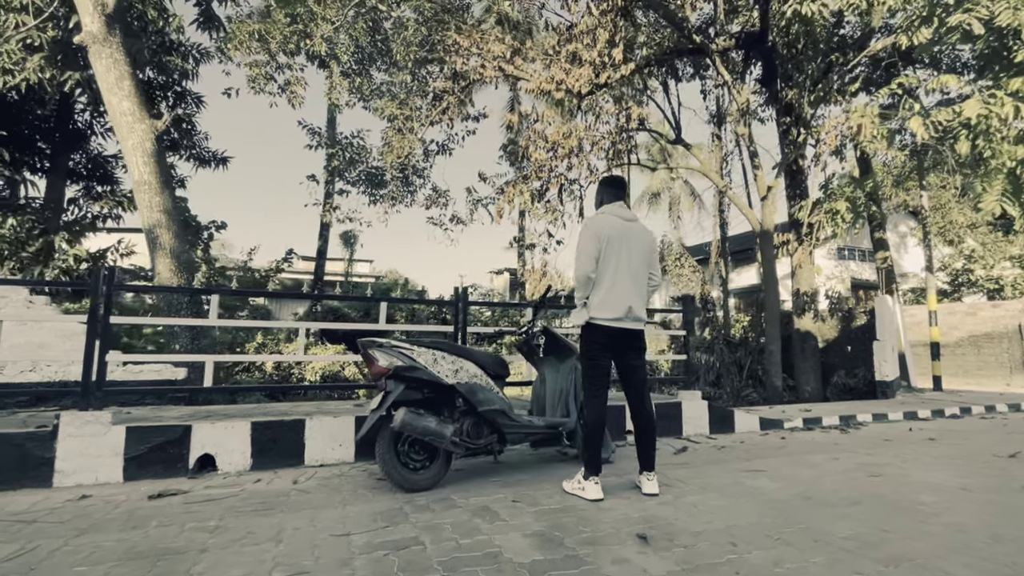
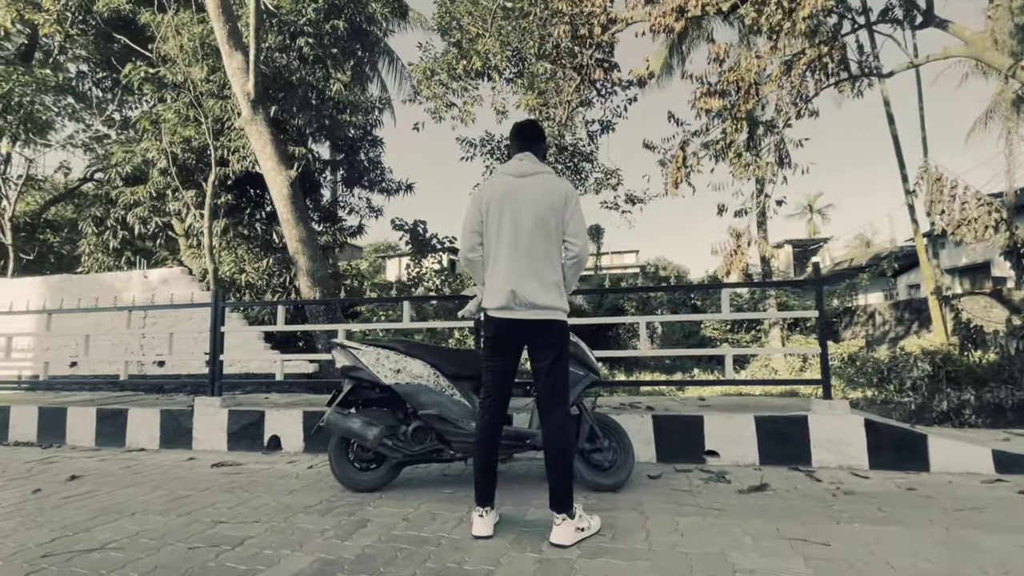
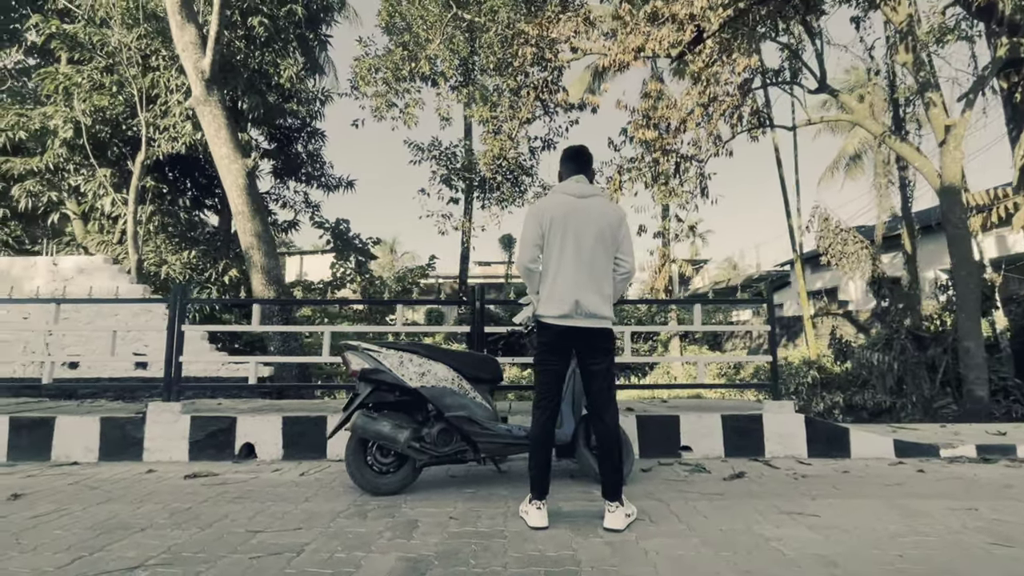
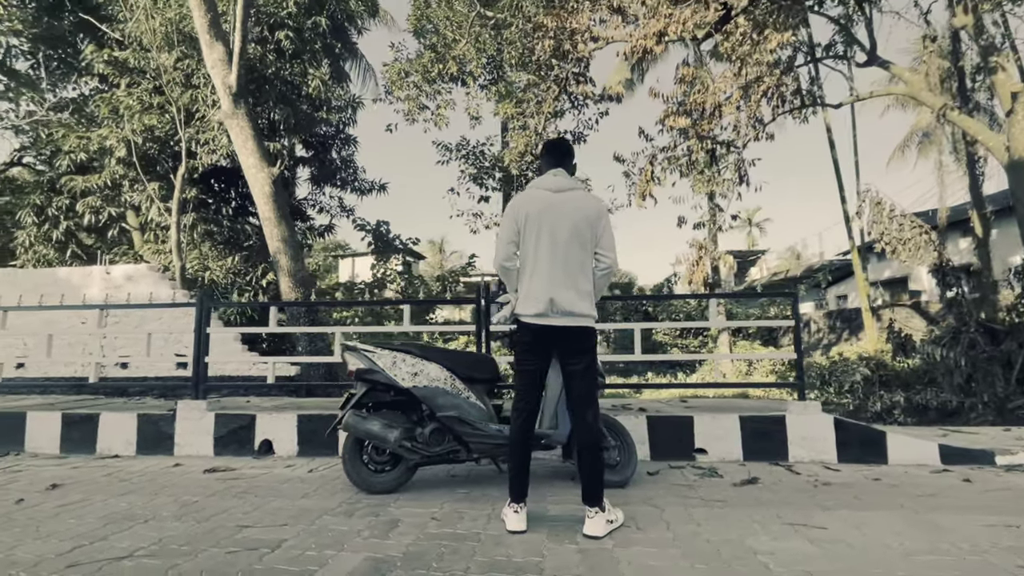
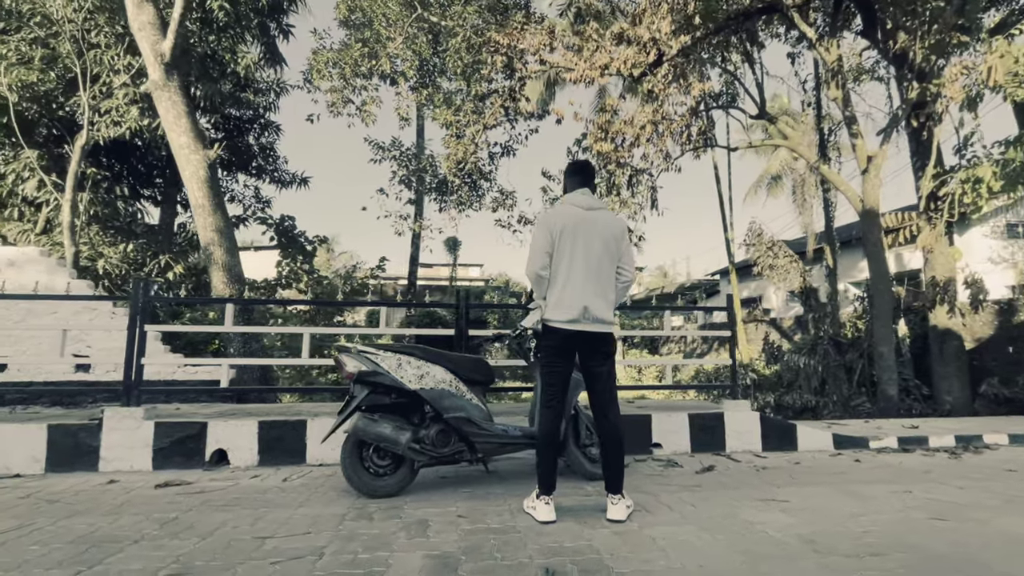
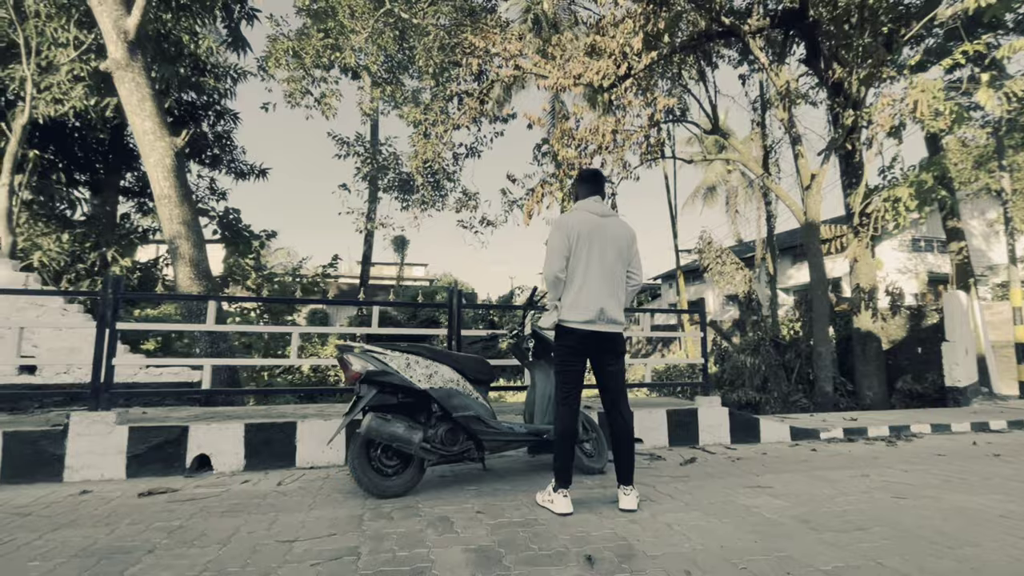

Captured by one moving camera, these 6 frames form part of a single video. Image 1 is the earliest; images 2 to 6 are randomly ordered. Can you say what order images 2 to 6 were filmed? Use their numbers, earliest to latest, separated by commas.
6, 5, 3, 4, 2
